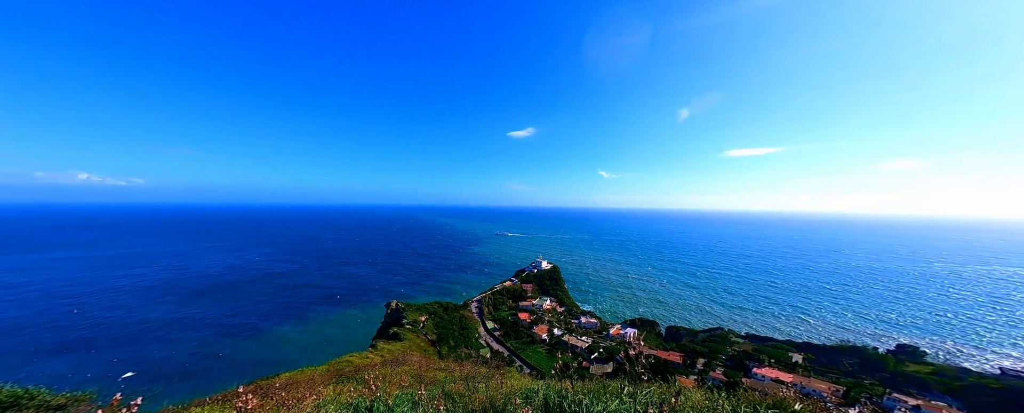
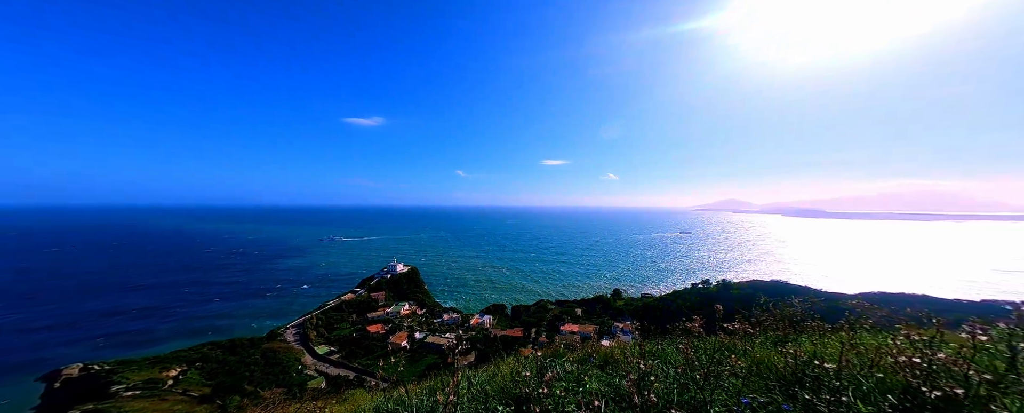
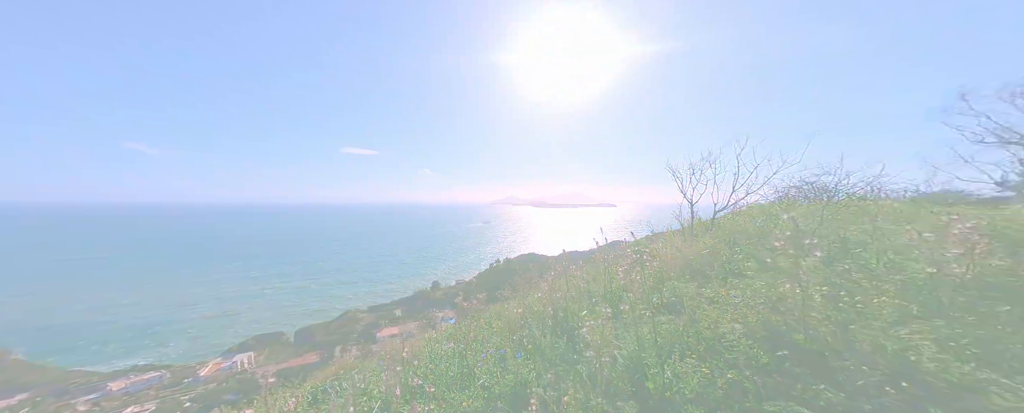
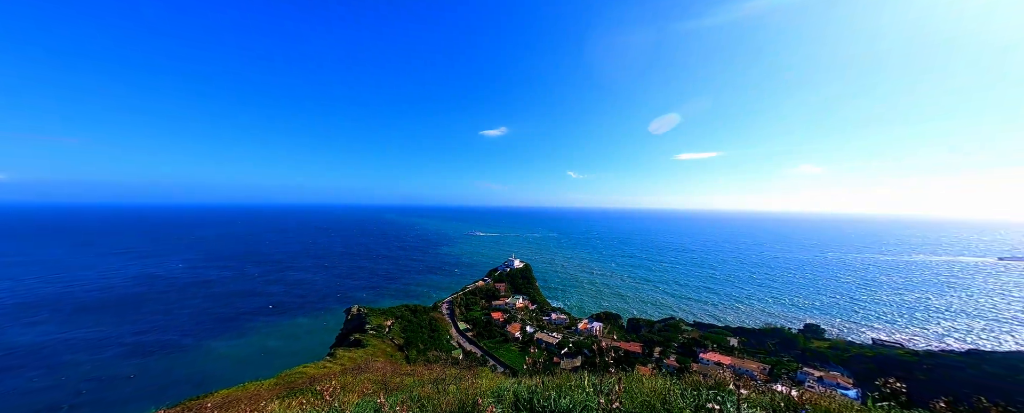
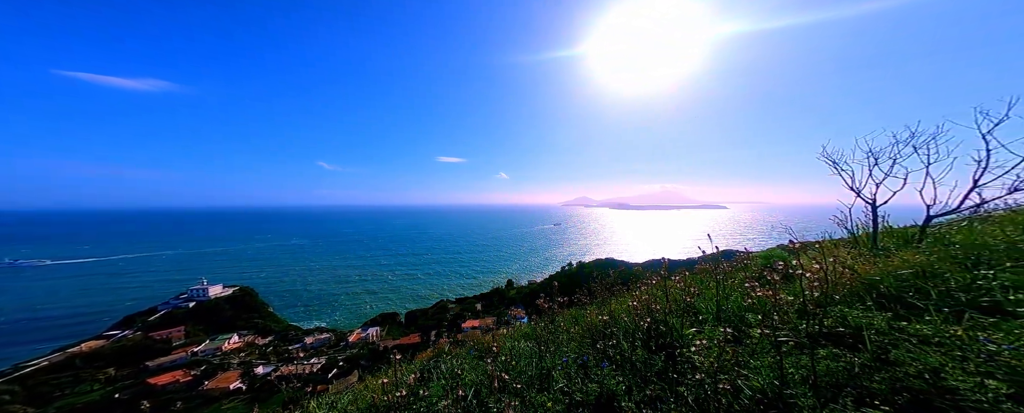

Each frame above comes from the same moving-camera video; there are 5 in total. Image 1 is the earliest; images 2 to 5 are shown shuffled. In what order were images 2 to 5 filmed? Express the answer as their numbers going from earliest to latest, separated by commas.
4, 2, 5, 3
